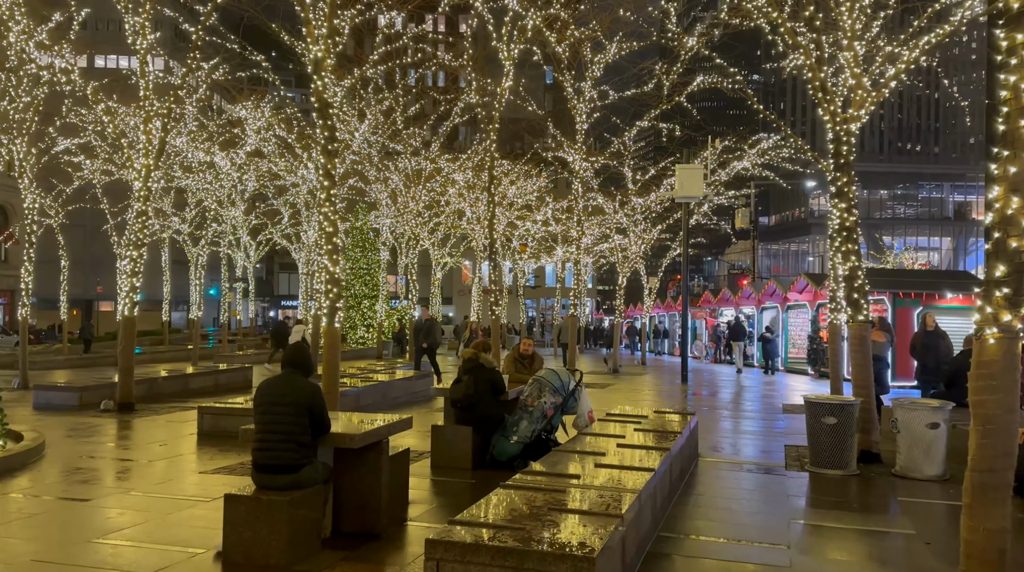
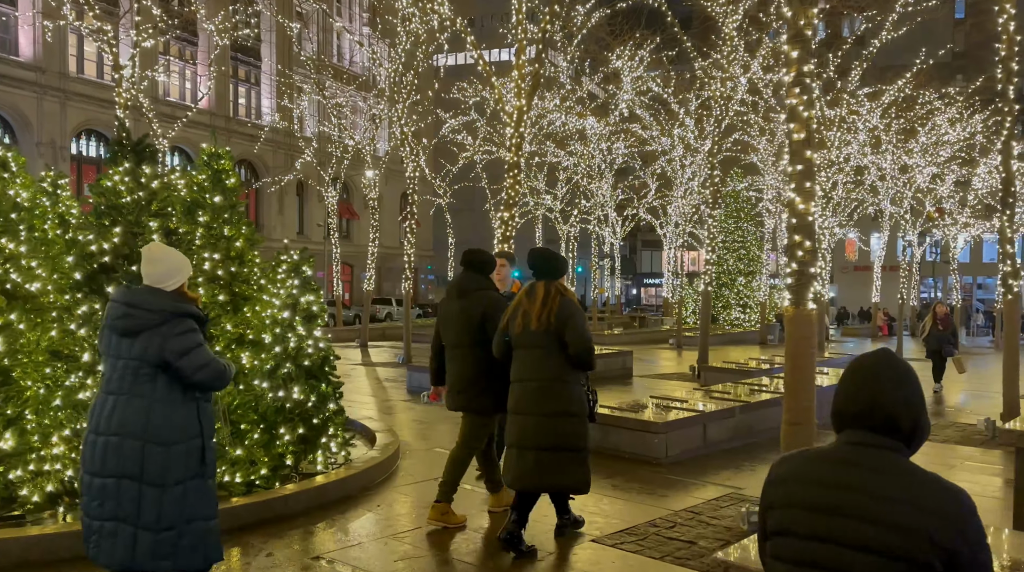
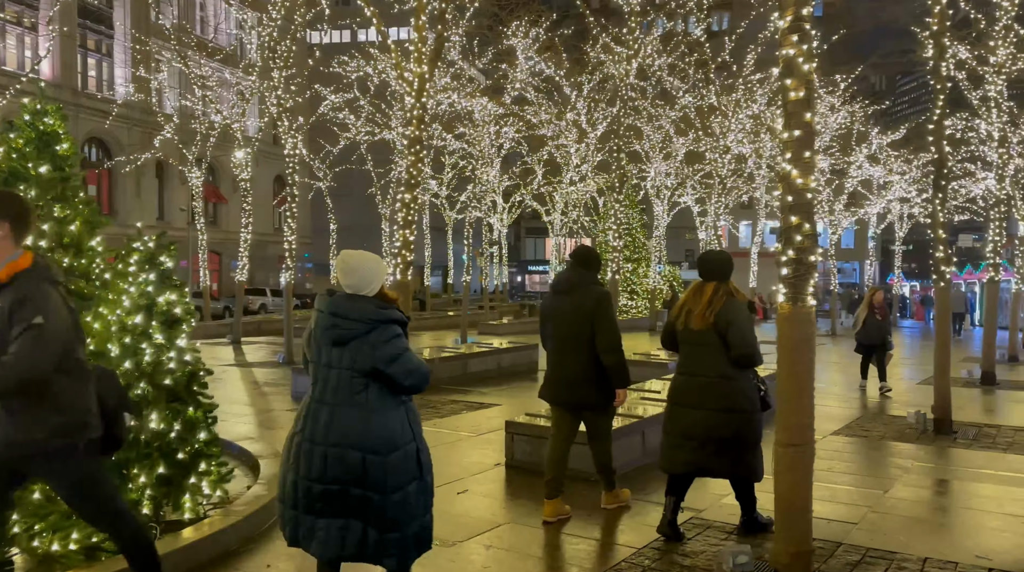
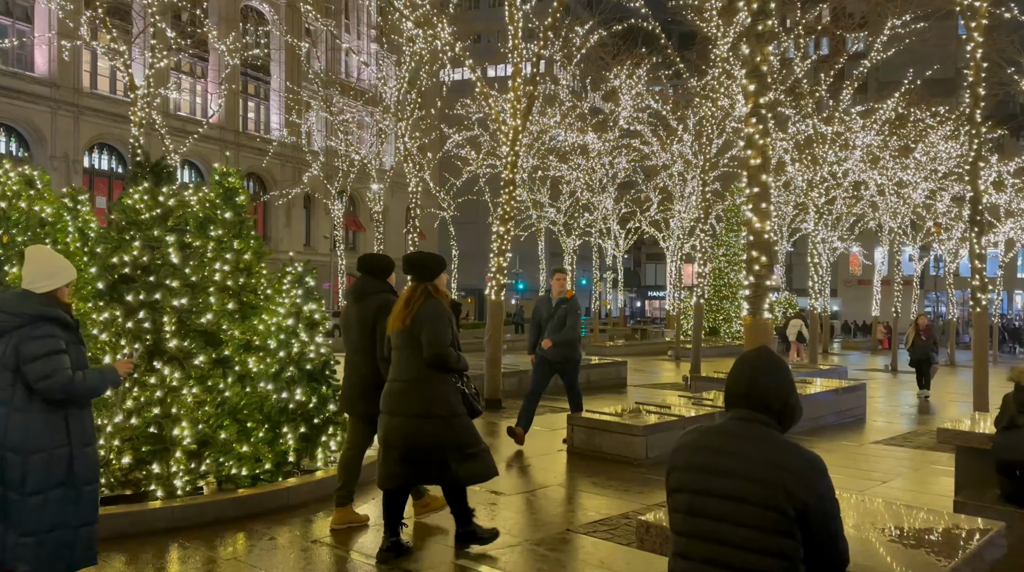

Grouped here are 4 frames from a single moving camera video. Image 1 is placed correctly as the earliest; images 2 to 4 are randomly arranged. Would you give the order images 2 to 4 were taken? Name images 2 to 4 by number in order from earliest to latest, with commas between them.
4, 2, 3
